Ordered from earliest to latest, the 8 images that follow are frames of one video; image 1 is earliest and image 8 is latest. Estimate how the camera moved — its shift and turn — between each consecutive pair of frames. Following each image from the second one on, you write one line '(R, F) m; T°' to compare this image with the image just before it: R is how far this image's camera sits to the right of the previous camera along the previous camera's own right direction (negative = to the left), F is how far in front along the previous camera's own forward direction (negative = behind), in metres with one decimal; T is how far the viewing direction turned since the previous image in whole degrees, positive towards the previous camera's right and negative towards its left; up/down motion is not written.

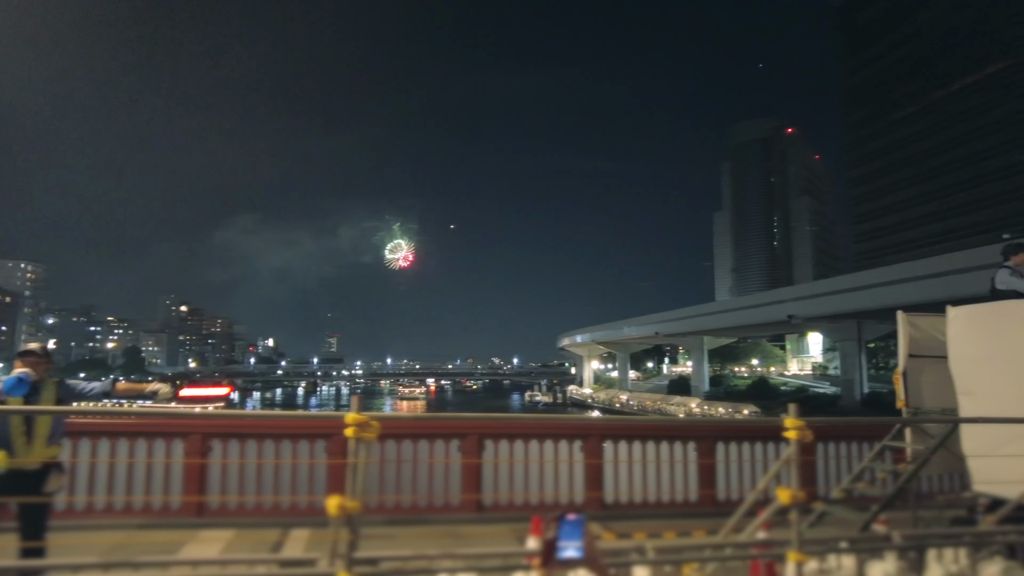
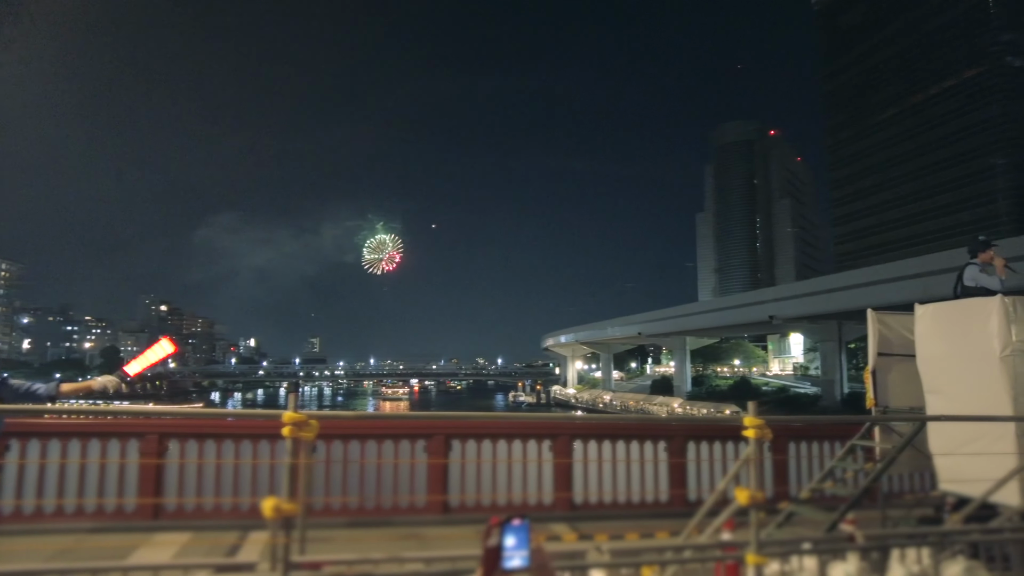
(+0.2, +0.1) m; +1°
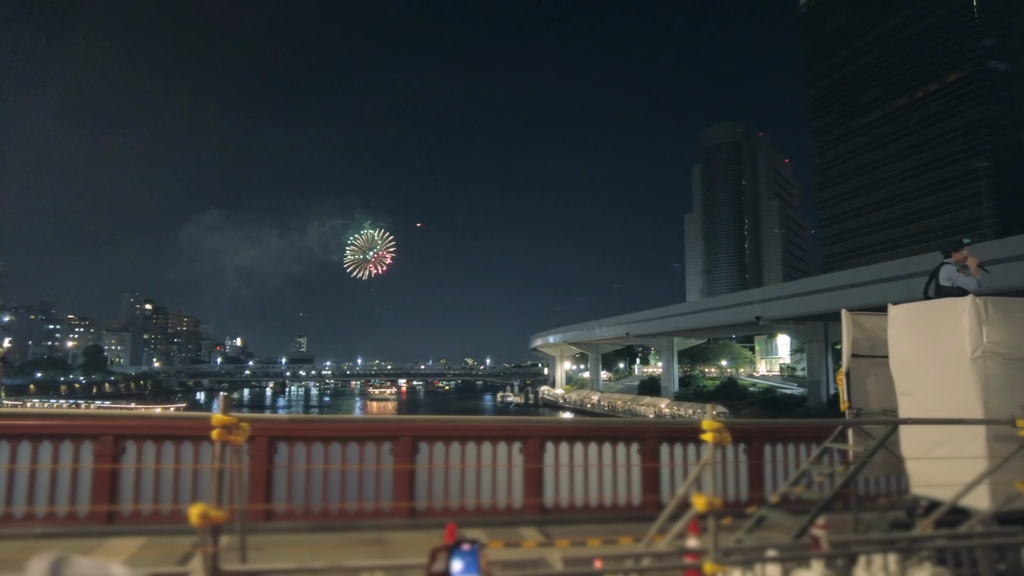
(+0.2, +0.2) m; +1°
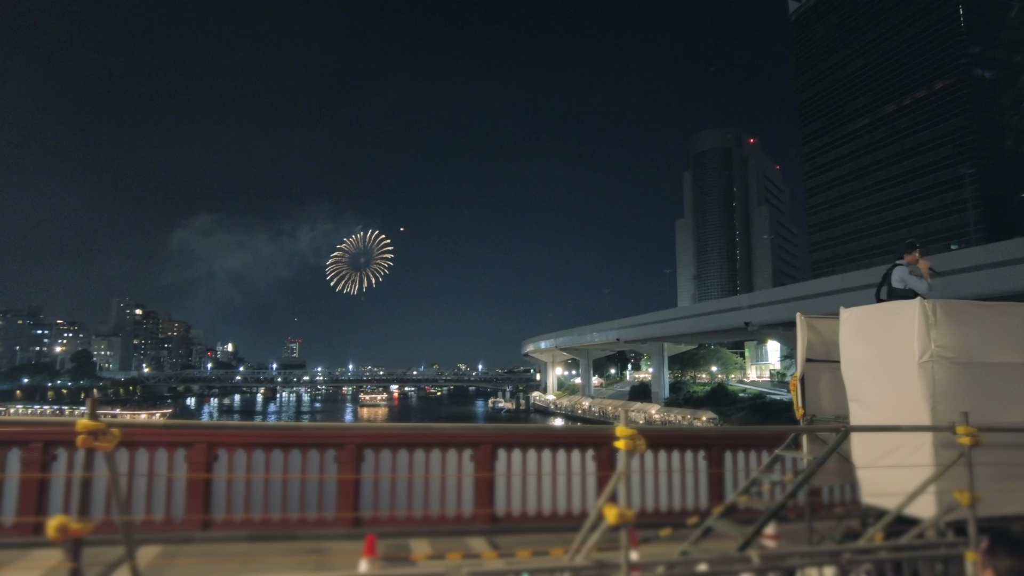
(+0.5, +0.2) m; 0°
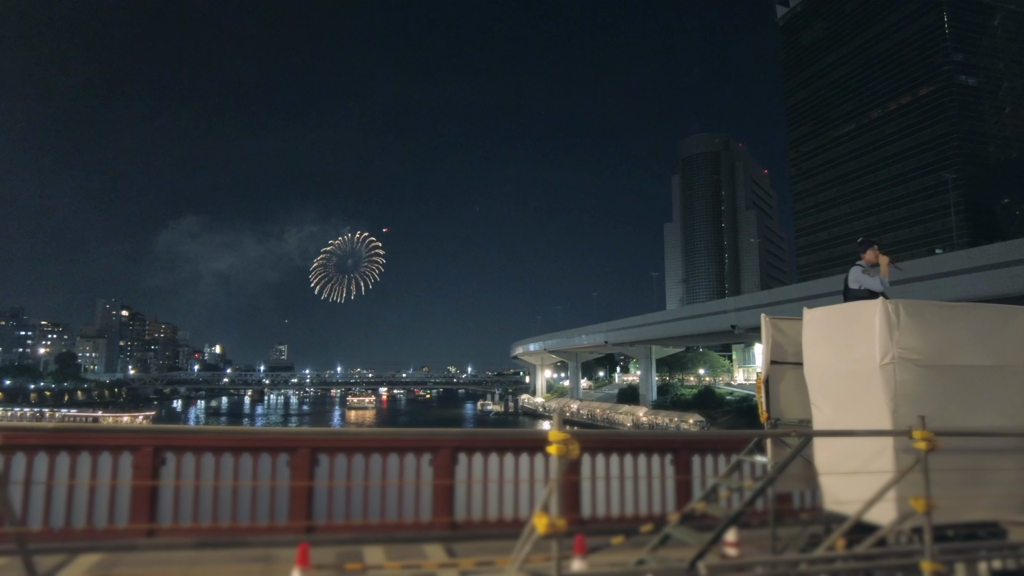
(+0.3, +0.2) m; +1°
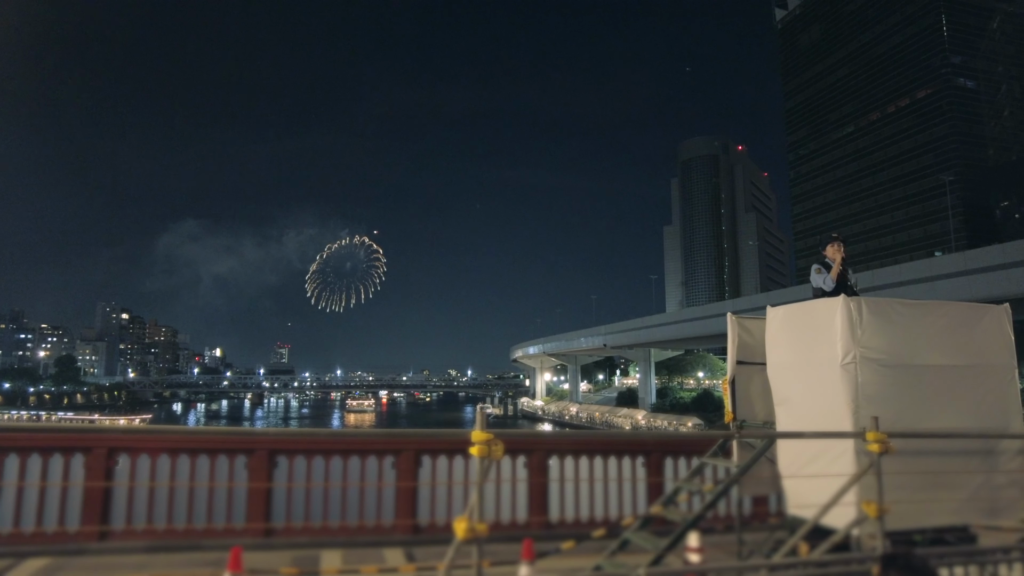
(+0.4, +0.1) m; 0°
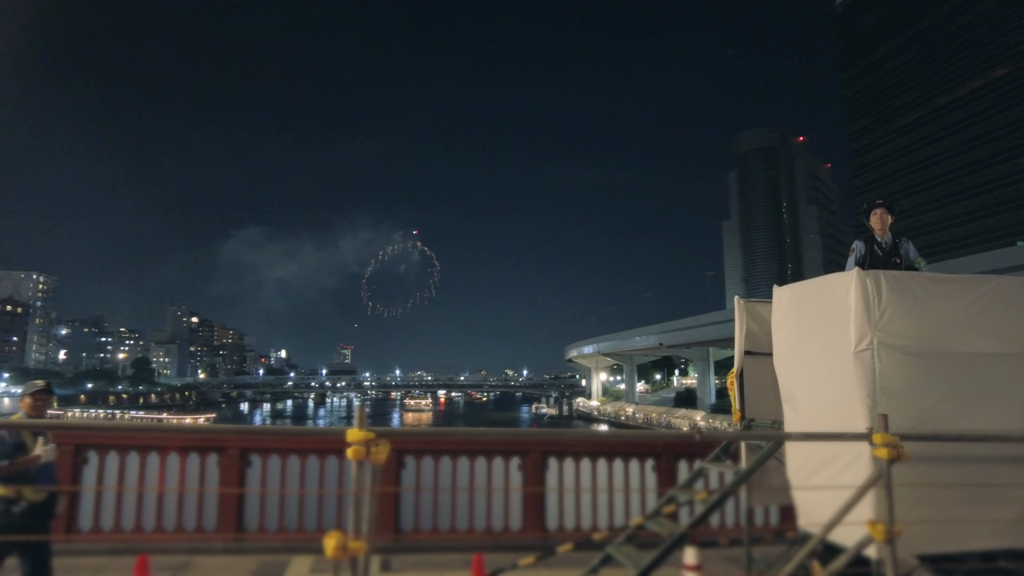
(+0.7, +0.6) m; -5°
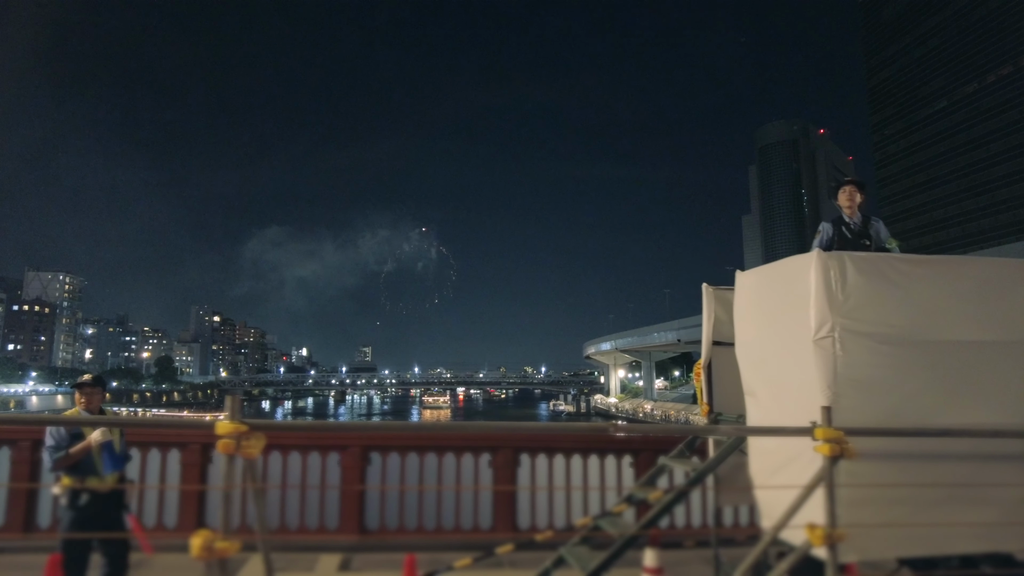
(+0.5, +0.2) m; -2°
